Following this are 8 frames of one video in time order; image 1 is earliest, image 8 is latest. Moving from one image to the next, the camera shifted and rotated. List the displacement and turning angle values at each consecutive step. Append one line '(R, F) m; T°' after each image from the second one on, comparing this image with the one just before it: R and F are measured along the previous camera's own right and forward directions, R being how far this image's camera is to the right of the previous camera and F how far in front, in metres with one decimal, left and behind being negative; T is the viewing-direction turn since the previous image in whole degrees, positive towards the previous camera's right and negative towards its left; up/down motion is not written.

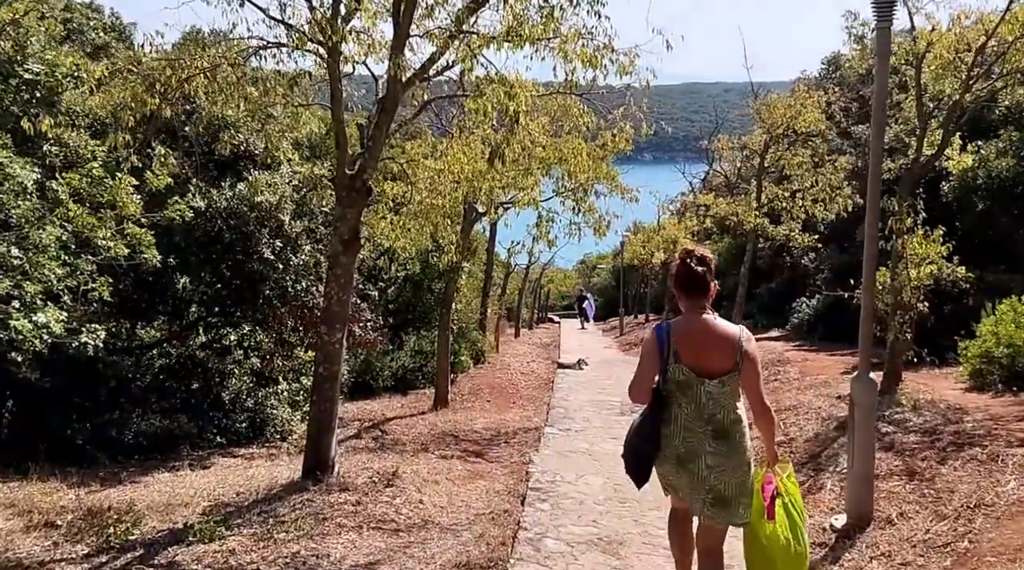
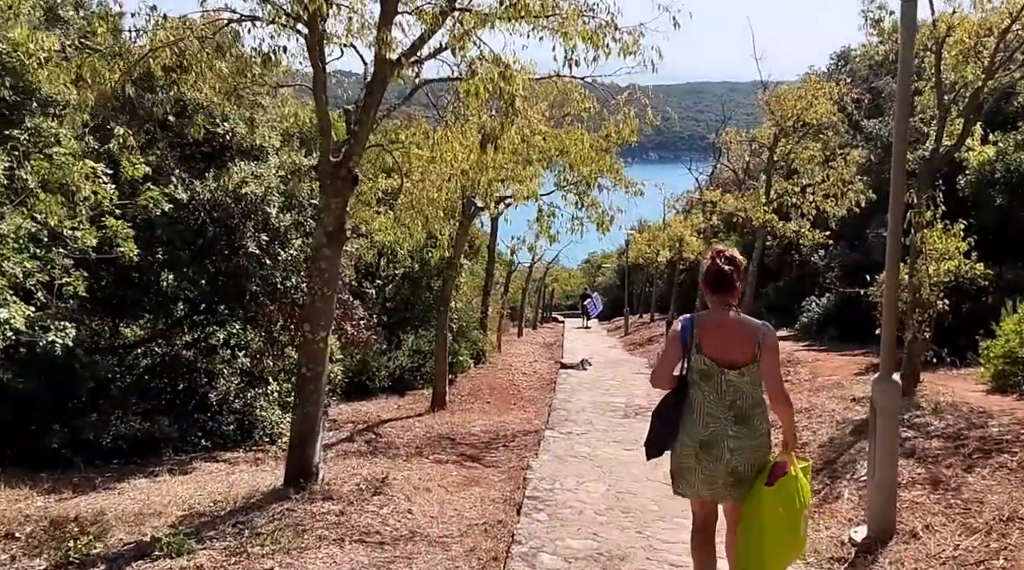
(+0.1, +0.5) m; 0°
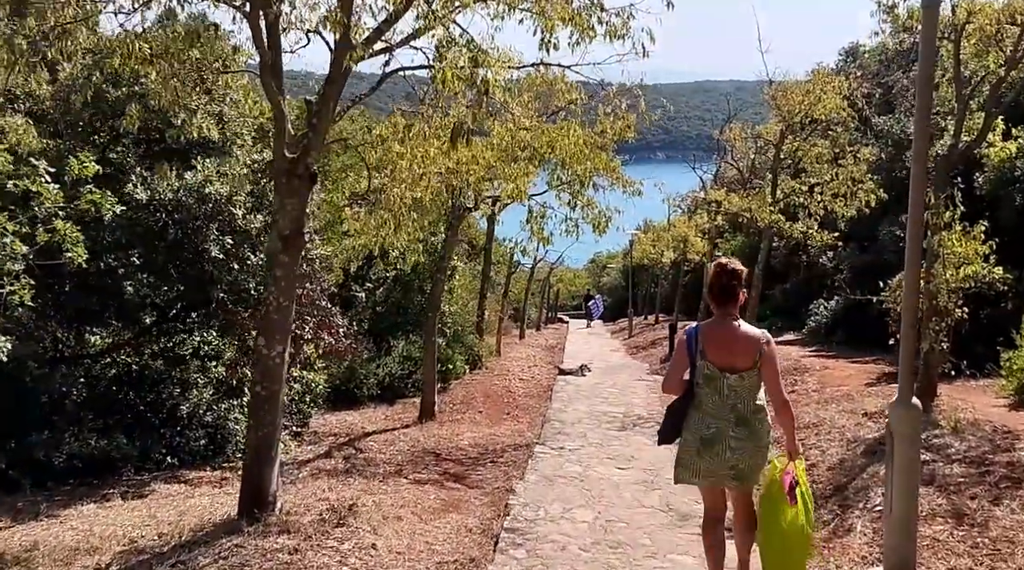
(+0.2, +0.7) m; 0°
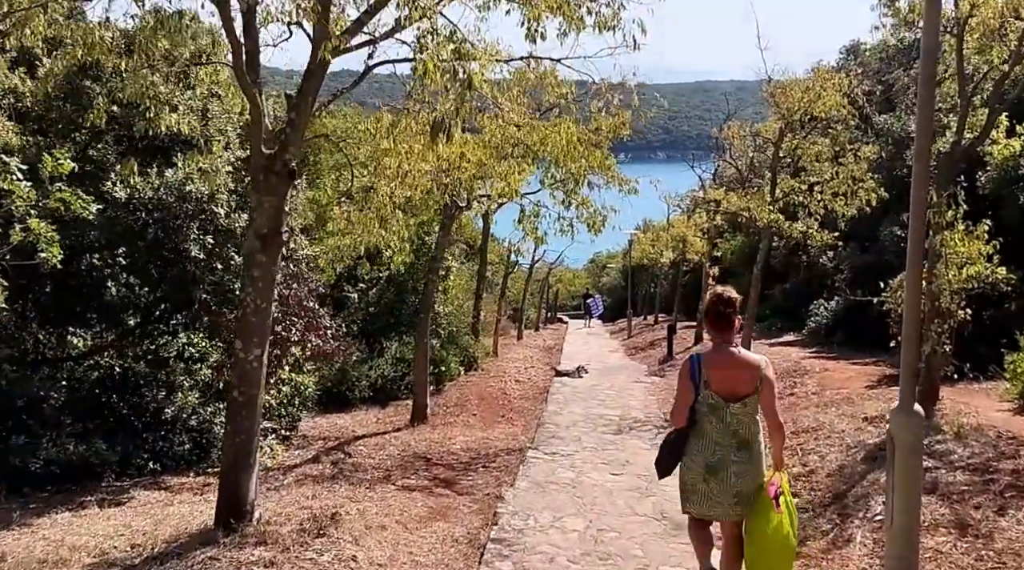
(+0.1, +0.2) m; 0°
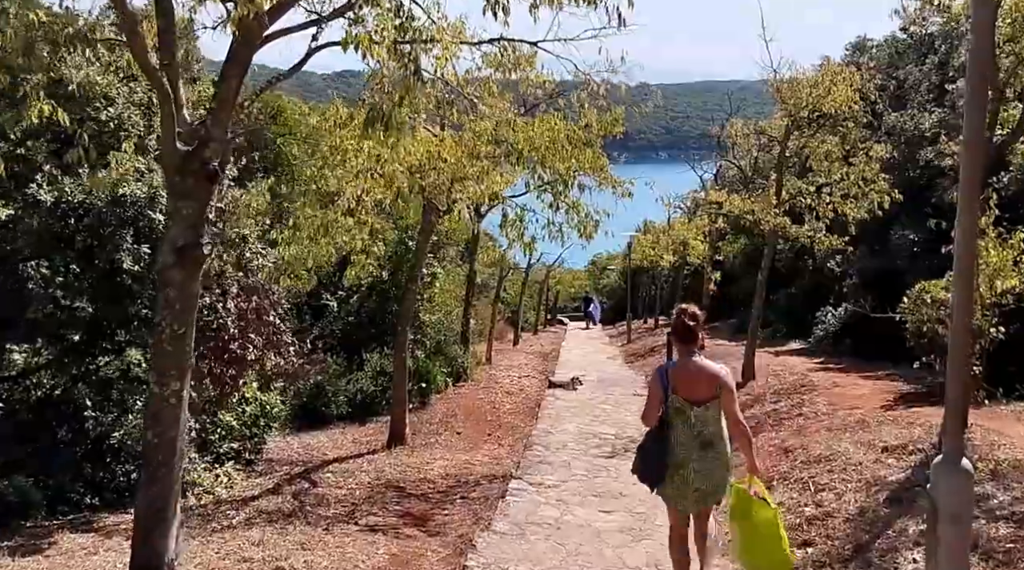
(+0.2, +0.9) m; 0°
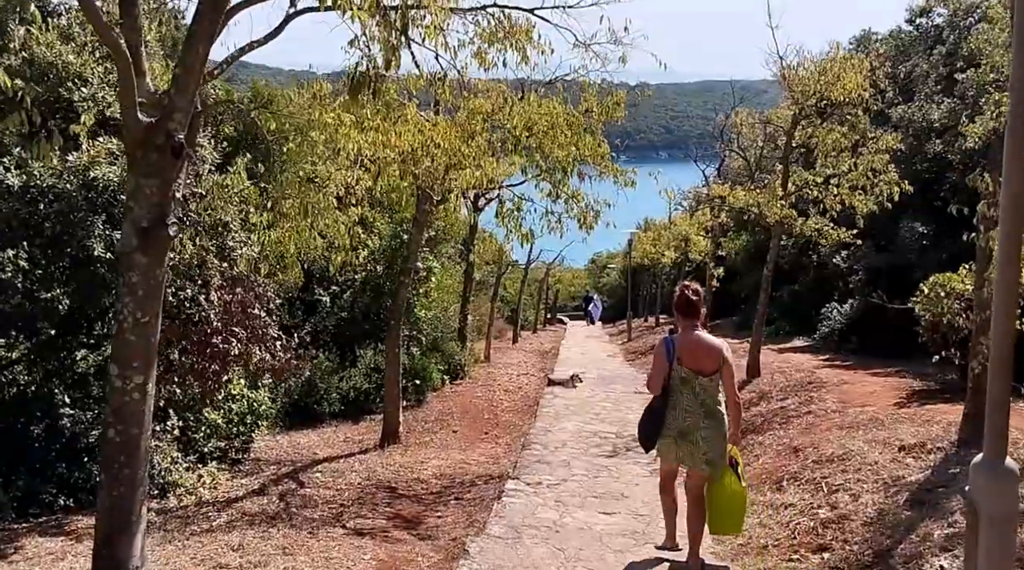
(0.0, +0.4) m; 0°
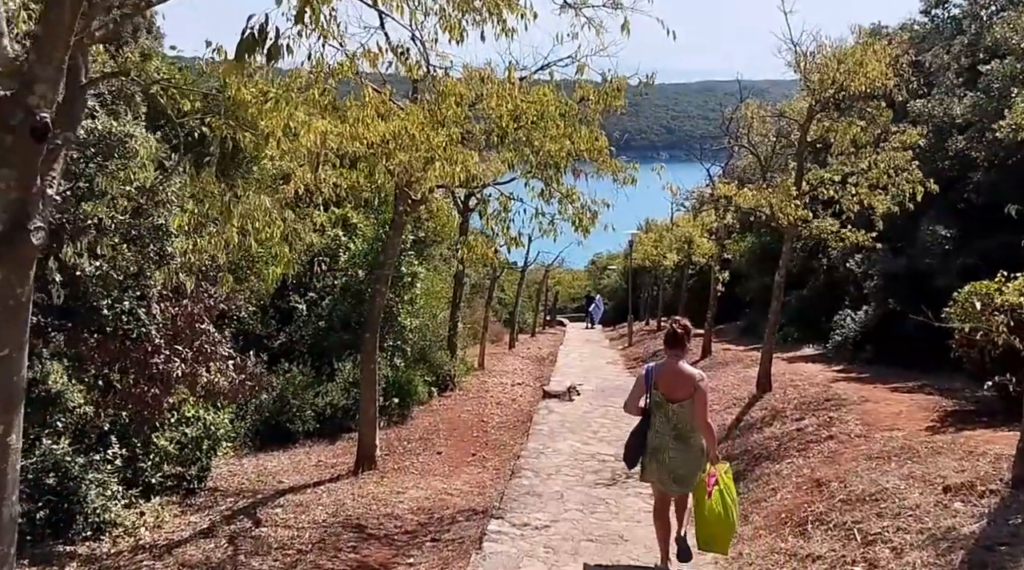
(+0.1, +1.1) m; 0°
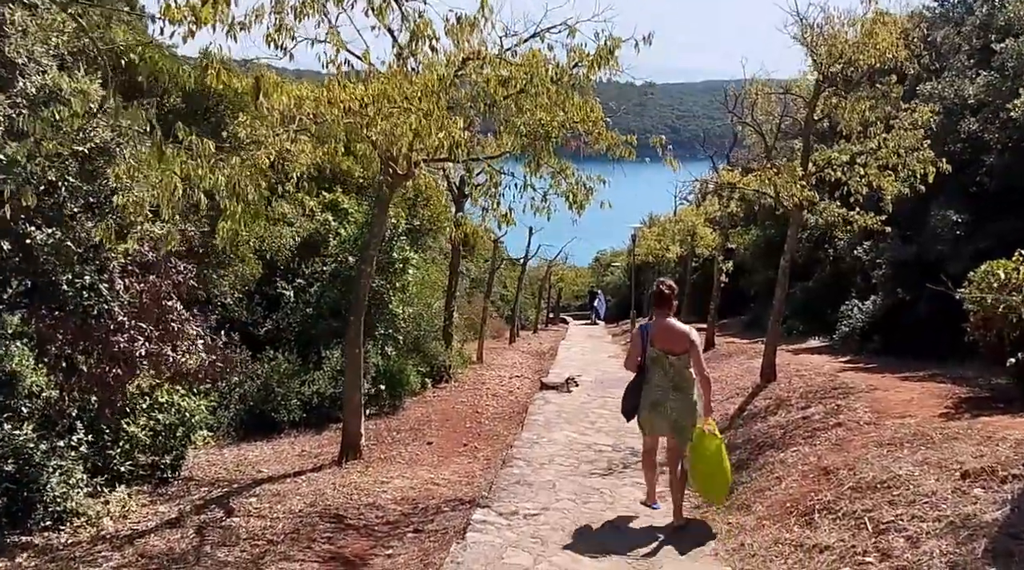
(+0.1, +0.5) m; 0°
